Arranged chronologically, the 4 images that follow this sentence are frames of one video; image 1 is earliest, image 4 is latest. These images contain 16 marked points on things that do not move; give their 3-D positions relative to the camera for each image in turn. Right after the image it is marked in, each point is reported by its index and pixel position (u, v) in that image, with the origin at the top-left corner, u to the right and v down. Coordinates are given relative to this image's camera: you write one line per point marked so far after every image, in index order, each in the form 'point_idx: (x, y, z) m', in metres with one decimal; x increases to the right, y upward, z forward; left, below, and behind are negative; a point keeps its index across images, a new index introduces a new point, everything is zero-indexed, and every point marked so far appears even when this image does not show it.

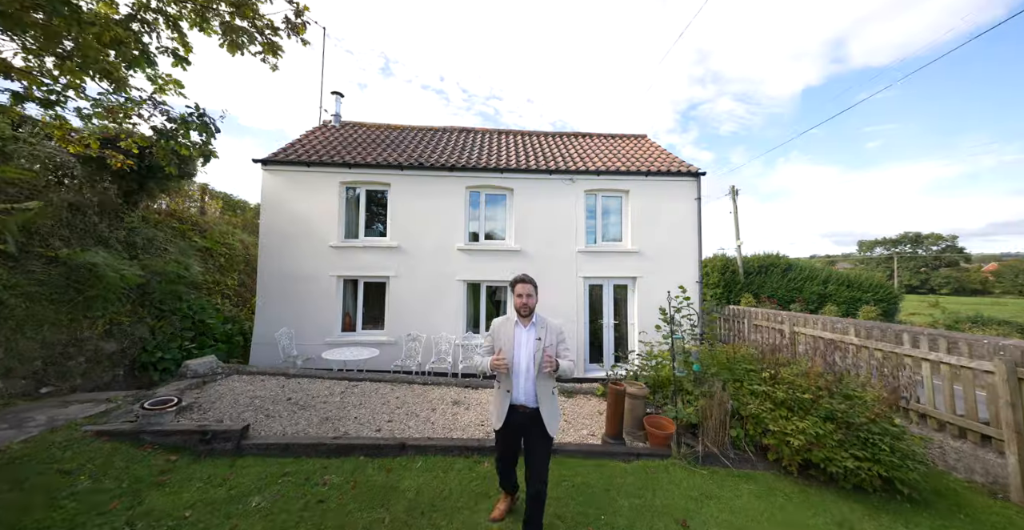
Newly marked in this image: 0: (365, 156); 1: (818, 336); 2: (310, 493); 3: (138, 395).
0: (-3.8, +2.8, +8.7) m
1: (+5.9, -1.3, +6.2) m
2: (-2.0, -2.2, +3.3) m
3: (-5.0, -1.8, +4.5) m
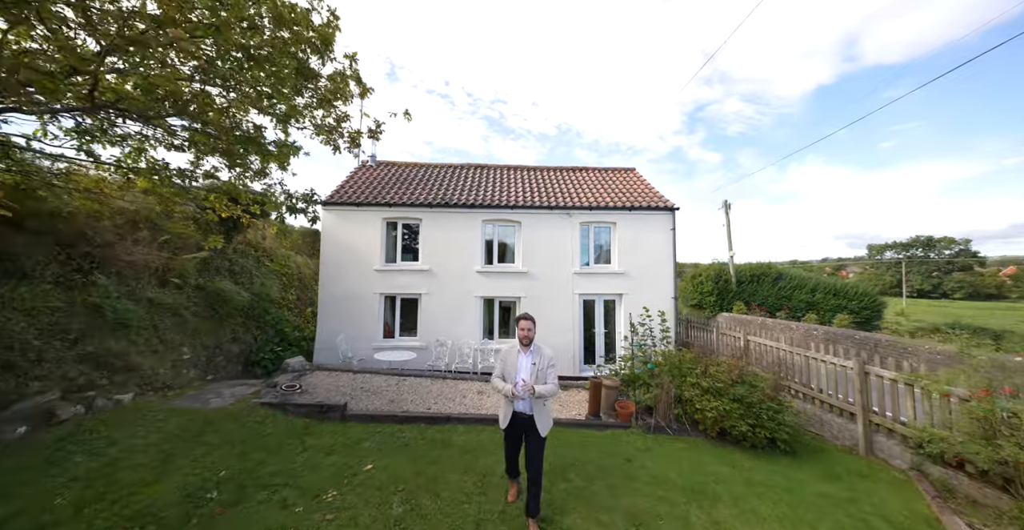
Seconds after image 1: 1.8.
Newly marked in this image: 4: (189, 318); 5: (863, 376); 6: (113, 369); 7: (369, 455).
0: (-3.6, +2.2, +10.8) m
1: (+6.1, -1.9, +8.1) m
2: (-1.8, -2.8, +5.3) m
3: (-4.8, -2.3, +6.6) m
4: (-6.2, -1.1, +6.5) m
5: (+6.0, -1.9, +5.8) m
6: (-5.8, -1.5, +5.0) m
7: (-2.1, -2.7, +4.8) m
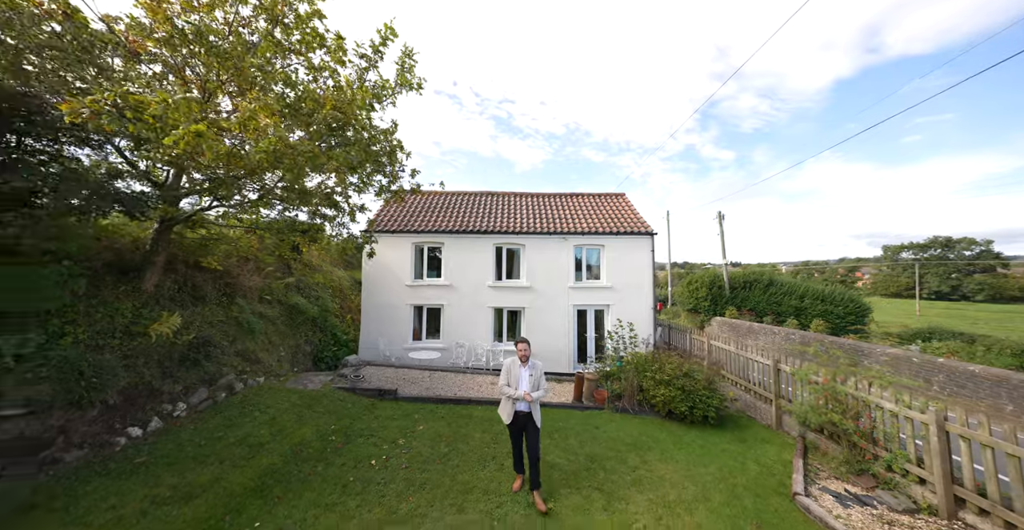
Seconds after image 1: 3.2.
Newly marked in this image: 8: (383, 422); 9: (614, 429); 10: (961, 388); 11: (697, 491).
0: (-3.3, +1.6, +13.2) m
1: (+6.3, -2.5, +10.3) m
2: (-1.7, -3.4, +7.6) m
3: (-4.7, -2.9, +9.0) m
4: (-6.1, -1.7, +9.0) m
5: (+6.1, -2.5, +7.9) m
6: (-5.7, -2.1, +7.4) m
7: (-2.0, -3.3, +7.2) m
8: (-2.6, -3.2, +6.9) m
9: (+2.2, -3.6, +7.3) m
10: (+13.9, -3.8, +10.4) m
11: (+2.8, -3.4, +5.1) m
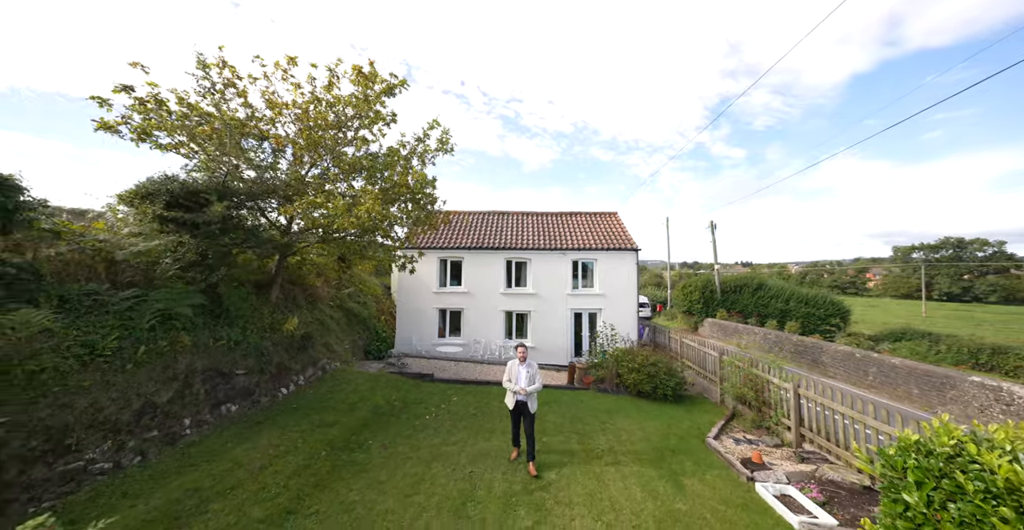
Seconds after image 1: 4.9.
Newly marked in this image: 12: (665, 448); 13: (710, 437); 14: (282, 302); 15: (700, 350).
0: (-3.0, +1.1, +15.9) m
1: (+6.5, -2.9, +12.8) m
2: (-1.5, -3.8, +10.3) m
3: (-4.4, -3.4, +11.7) m
4: (-5.9, -2.1, +11.7) m
5: (+6.4, -3.0, +10.4) m
6: (-5.4, -2.5, +10.1) m
7: (-1.8, -3.8, +9.8) m
8: (-2.4, -3.7, +9.5) m
9: (+2.4, -4.0, +9.9) m
10: (+14.2, -4.3, +12.8) m
11: (+3.0, -3.9, +7.7) m
12: (+3.2, -3.8, +7.0) m
13: (+4.4, -3.9, +7.6) m
14: (-6.0, -0.9, +8.7) m
15: (+6.5, -3.0, +11.8) m
